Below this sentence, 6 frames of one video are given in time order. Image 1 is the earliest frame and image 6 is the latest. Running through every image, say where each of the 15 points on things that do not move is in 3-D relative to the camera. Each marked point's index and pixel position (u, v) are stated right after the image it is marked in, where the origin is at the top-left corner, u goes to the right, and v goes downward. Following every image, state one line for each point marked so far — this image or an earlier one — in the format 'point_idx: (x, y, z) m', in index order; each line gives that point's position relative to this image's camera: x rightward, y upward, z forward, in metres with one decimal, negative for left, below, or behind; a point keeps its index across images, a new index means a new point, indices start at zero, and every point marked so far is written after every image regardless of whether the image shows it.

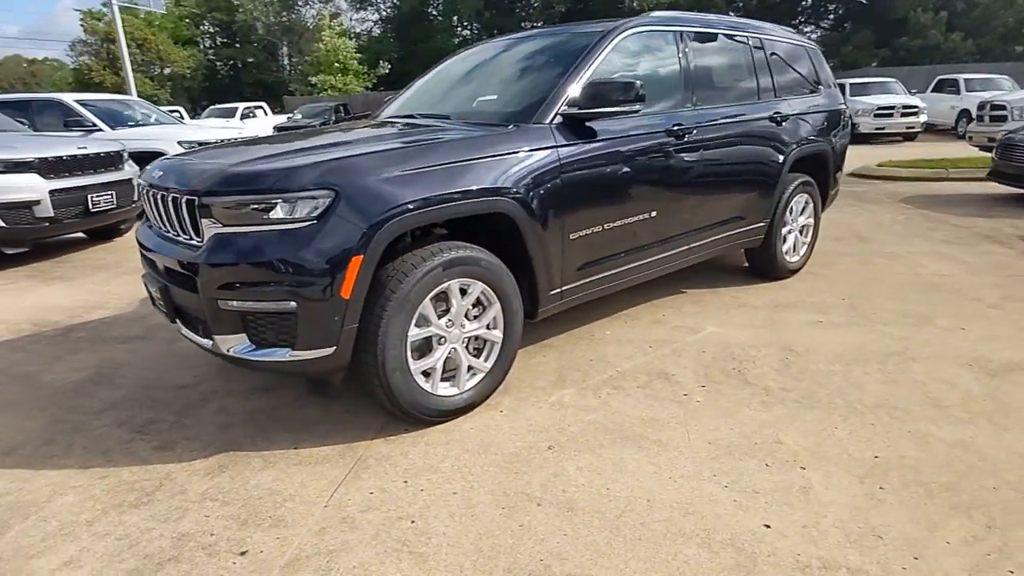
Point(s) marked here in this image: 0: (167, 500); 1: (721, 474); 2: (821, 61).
0: (-1.4, -0.9, +2.6) m
1: (+0.9, -0.8, +2.6) m
2: (+2.7, +2.0, +5.6) m
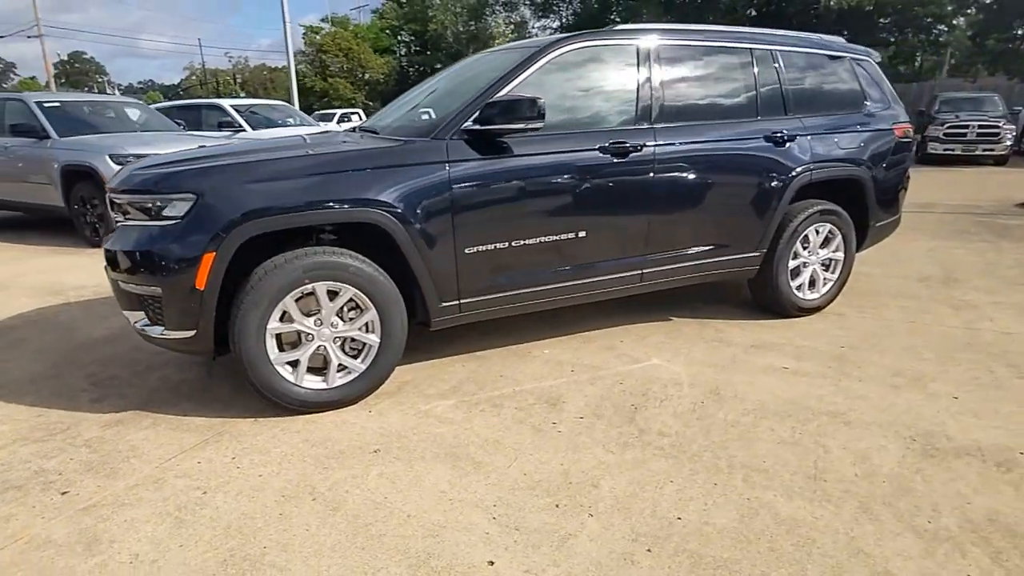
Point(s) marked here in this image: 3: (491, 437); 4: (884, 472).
0: (-2.2, -0.7, +3.1) m
1: (0.0, -0.9, +2.6) m
2: (+2.8, +1.7, +4.9) m
3: (-0.1, -0.7, +3.1) m
4: (+1.6, -0.8, +2.8) m
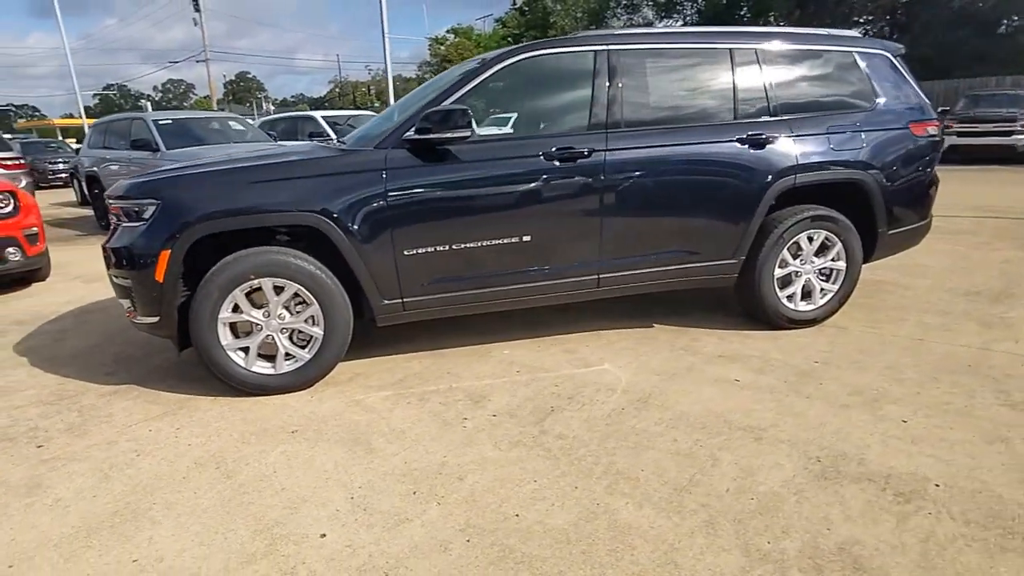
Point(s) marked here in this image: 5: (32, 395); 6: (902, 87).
0: (-2.7, -0.7, +3.8) m
1: (-0.6, -0.9, +2.8) m
2: (+2.7, +1.6, +4.5) m
3: (-0.6, -0.7, +3.3) m
4: (+1.0, -0.8, +2.6) m
5: (-3.0, -0.7, +3.9) m
6: (+2.8, +1.4, +4.5) m
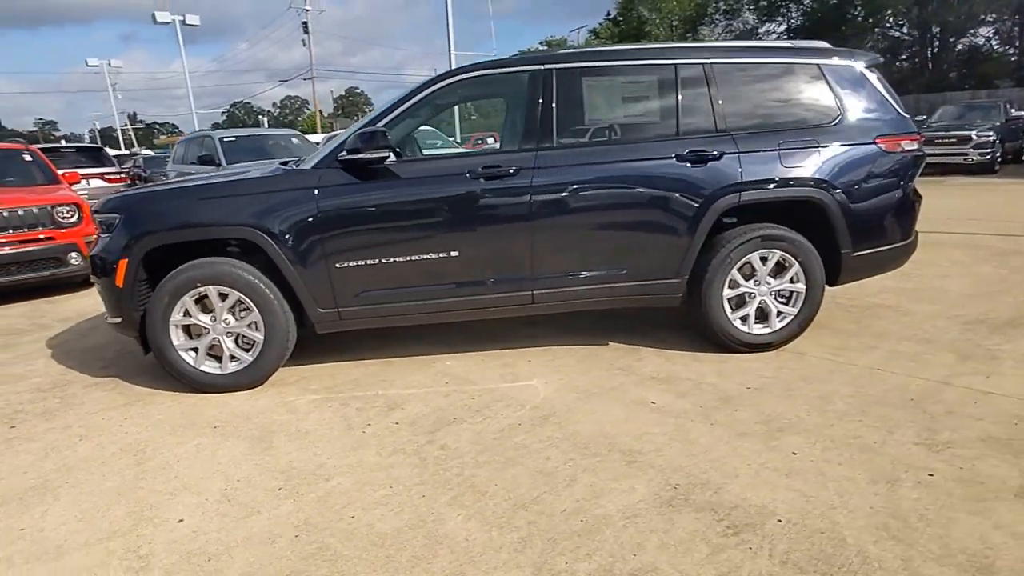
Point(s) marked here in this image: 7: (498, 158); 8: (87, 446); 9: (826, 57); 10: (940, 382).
0: (-3.1, -0.7, +4.3) m
1: (-1.3, -0.9, +3.0) m
2: (+2.3, +1.4, +4.3) m
3: (-1.1, -0.8, +3.5) m
4: (+0.3, -0.9, +2.6) m
5: (-3.4, -0.7, +4.5) m
6: (+2.4, +1.3, +4.3) m
7: (-0.1, +0.8, +4.0) m
8: (-2.3, -0.9, +3.5) m
9: (+2.1, +1.6, +4.3) m
10: (+2.5, -0.6, +3.7) m
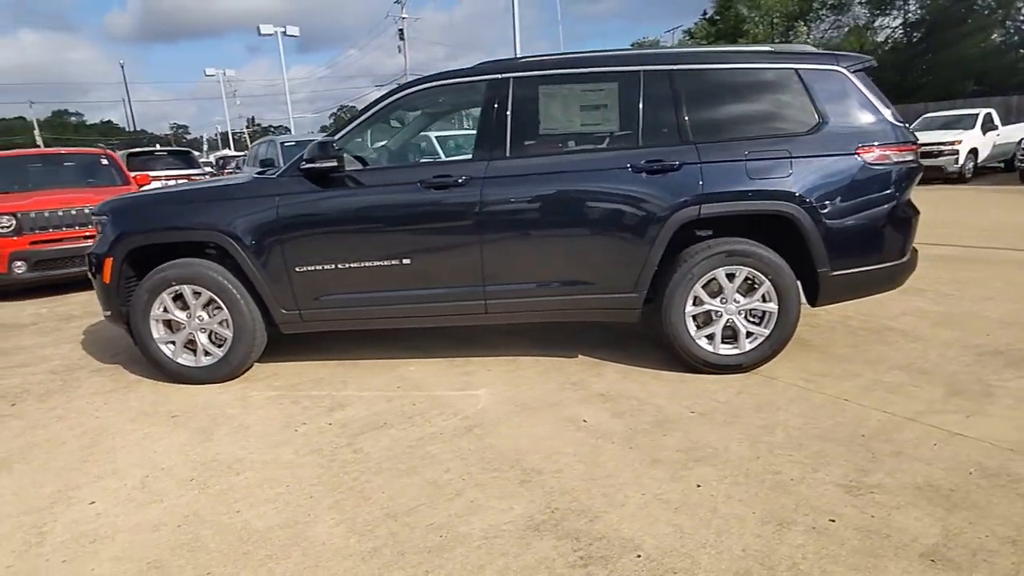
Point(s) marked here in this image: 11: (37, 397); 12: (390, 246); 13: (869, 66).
0: (-3.4, -0.6, +4.8) m
1: (-1.8, -0.9, +3.2) m
2: (+2.1, +1.3, +3.9) m
3: (-1.5, -0.8, +3.7) m
4: (-0.2, -1.0, +2.6) m
5: (-3.6, -0.6, +5.0) m
6: (+2.2, +1.1, +3.9) m
7: (-0.4, +0.8, +4.0) m
8: (-2.7, -0.8, +3.8) m
9: (+1.9, +1.4, +4.0) m
10: (+2.1, -0.7, +3.3) m
11: (-3.2, -0.7, +4.3) m
12: (-0.8, +0.3, +4.1) m
13: (+2.3, +1.4, +4.0) m
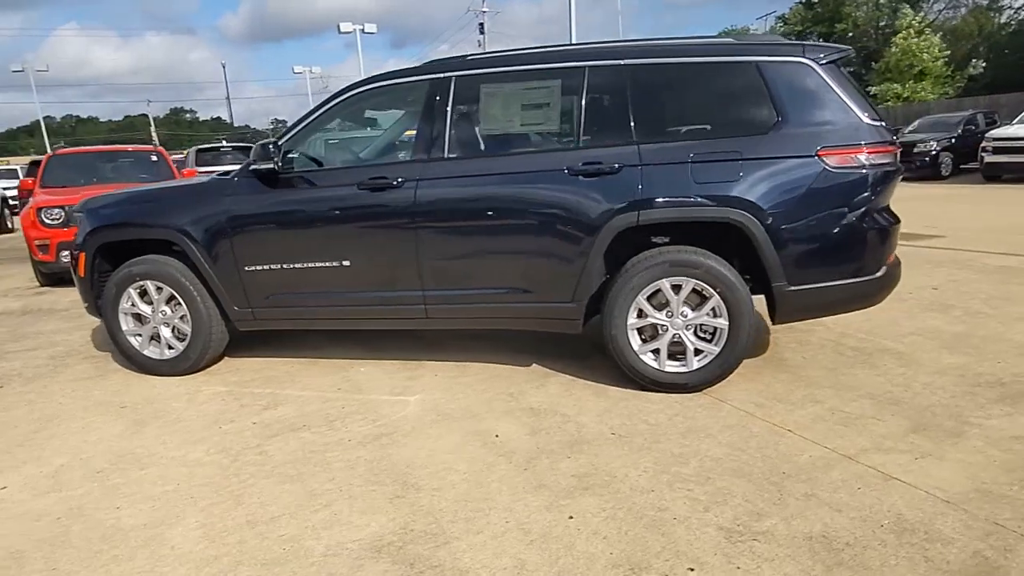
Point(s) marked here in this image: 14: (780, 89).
0: (-3.7, -0.6, +5.1) m
1: (-2.3, -0.9, +3.4) m
2: (+1.7, +1.2, +3.5) m
3: (-2.0, -0.8, +3.8) m
4: (-0.8, -1.0, +2.5) m
5: (-3.9, -0.5, +5.4) m
6: (+1.8, +1.0, +3.5) m
7: (-0.7, +0.8, +4.0) m
8: (-3.1, -0.8, +4.1) m
9: (+1.5, +1.3, +3.6) m
10: (+1.6, -0.8, +3.0) m
11: (-3.6, -0.7, +4.7) m
12: (-1.2, +0.3, +4.1) m
13: (+2.0, +1.3, +3.6) m
14: (+1.6, +1.1, +3.5) m
